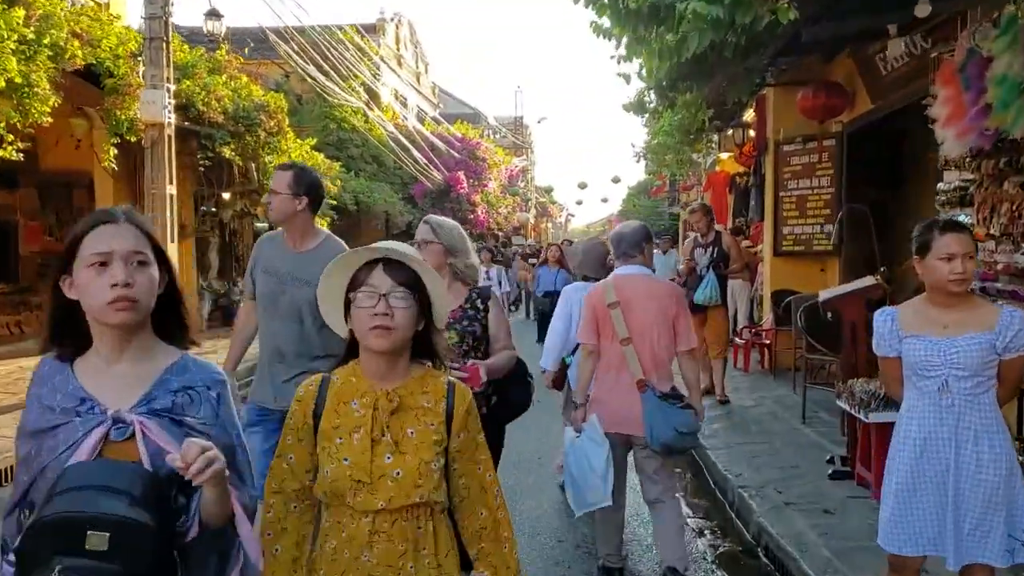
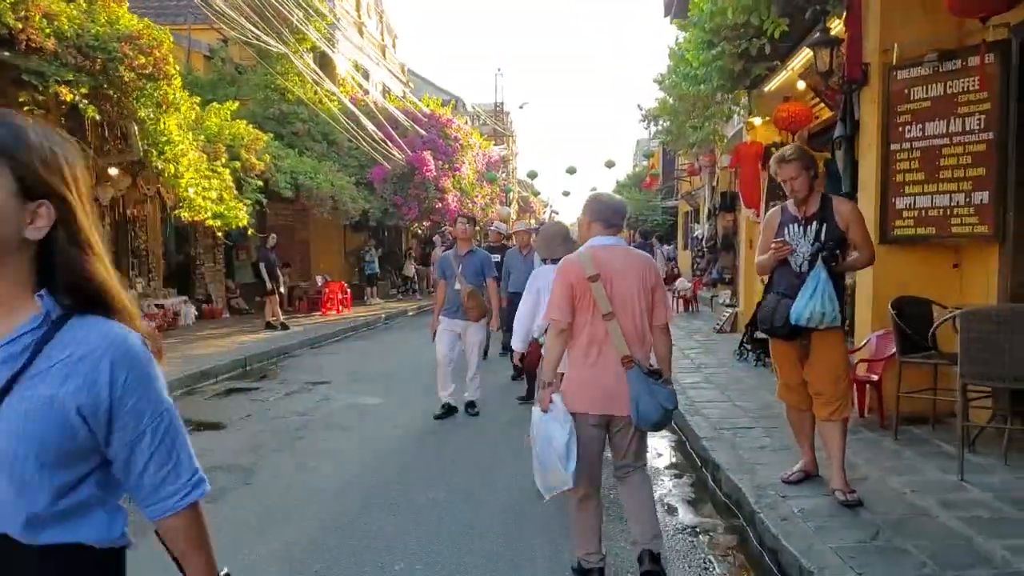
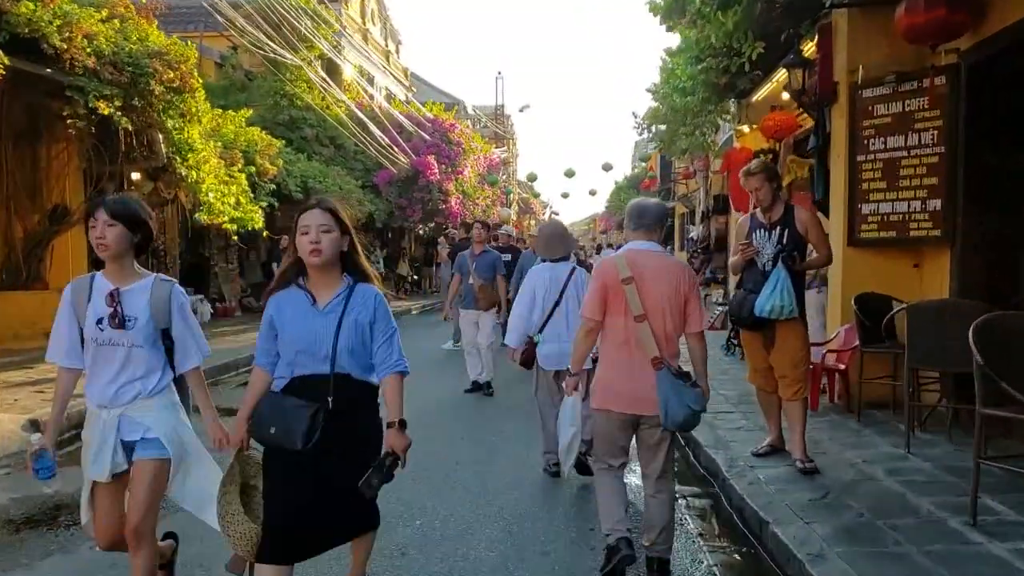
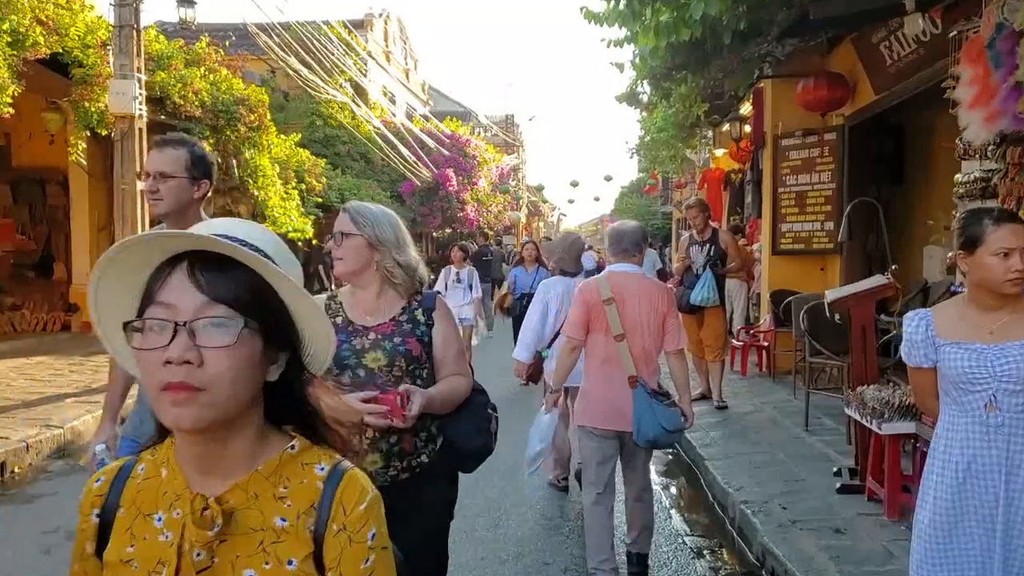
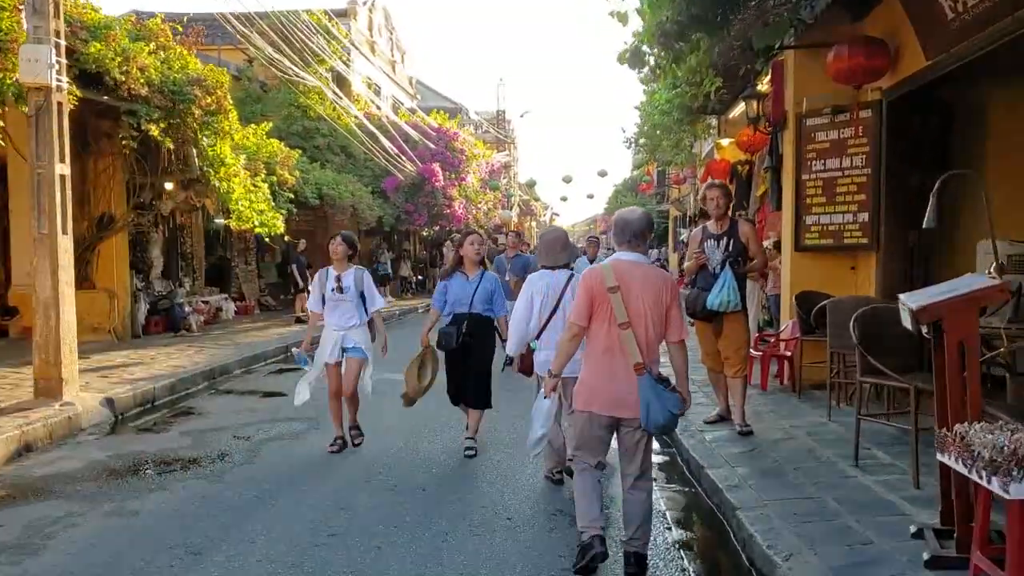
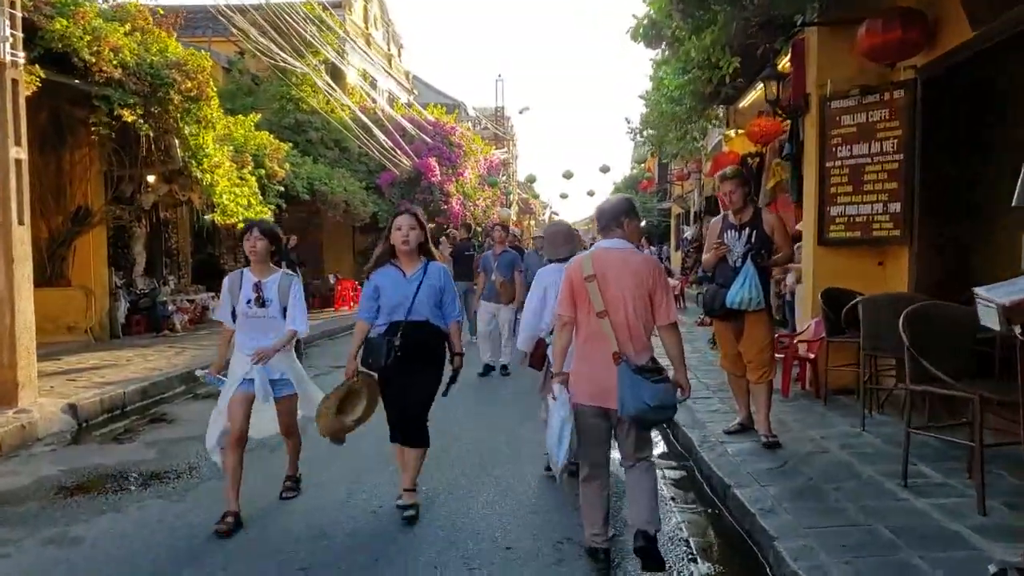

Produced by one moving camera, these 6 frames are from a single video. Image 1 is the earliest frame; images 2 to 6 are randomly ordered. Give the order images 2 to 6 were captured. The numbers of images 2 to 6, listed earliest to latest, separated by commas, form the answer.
4, 5, 6, 3, 2
